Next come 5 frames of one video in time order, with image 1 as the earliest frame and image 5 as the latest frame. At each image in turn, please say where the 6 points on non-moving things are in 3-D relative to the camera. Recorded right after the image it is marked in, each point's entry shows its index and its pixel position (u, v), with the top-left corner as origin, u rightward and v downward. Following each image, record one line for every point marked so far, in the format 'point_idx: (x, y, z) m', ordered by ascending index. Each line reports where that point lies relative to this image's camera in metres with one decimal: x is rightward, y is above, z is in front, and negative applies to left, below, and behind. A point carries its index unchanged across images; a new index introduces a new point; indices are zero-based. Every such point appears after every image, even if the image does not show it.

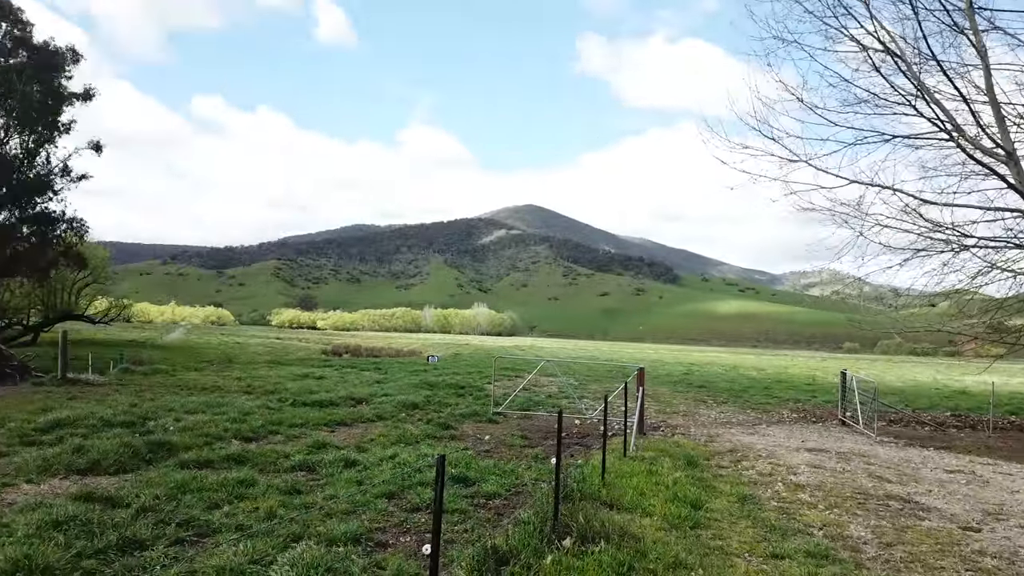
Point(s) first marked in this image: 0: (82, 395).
0: (-12.6, -3.2, +16.6) m
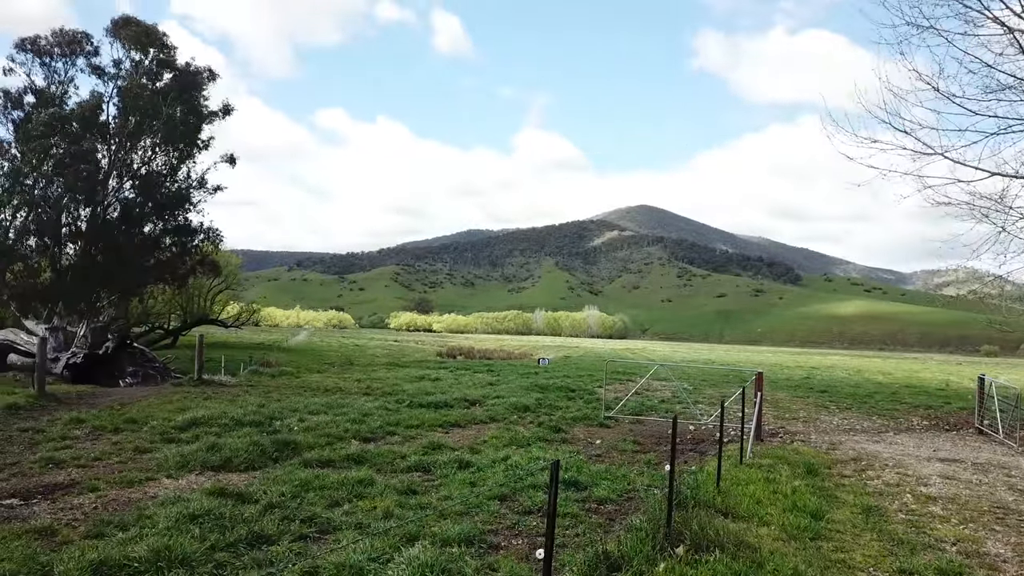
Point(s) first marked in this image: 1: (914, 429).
0: (-9.5, -3.4, +18.8) m
1: (+12.7, -4.4, +18.5) m
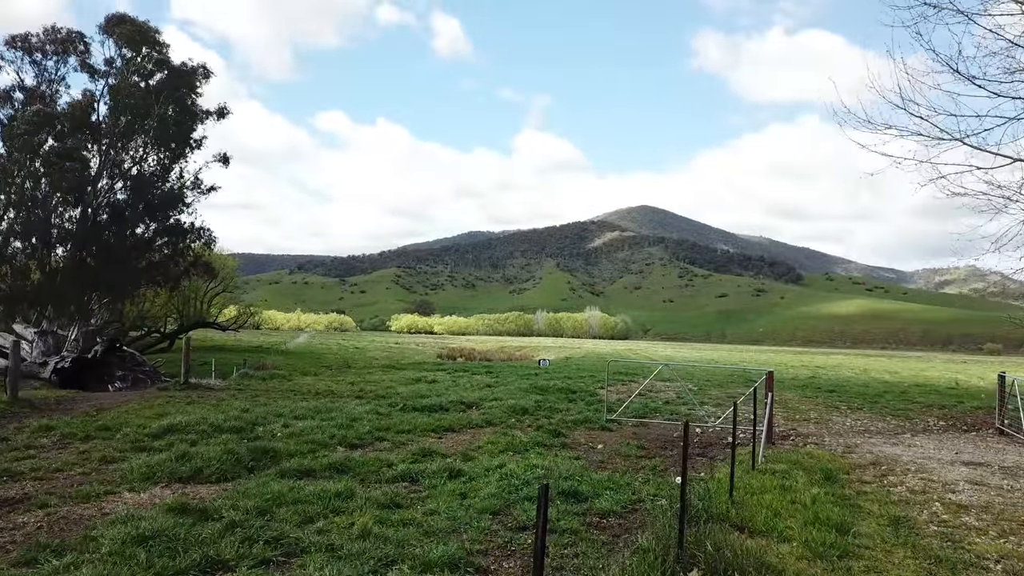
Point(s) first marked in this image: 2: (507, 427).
0: (-9.6, -3.4, +18.0) m
1: (+12.6, -4.3, +17.6) m
2: (-0.2, -3.7, +15.8) m
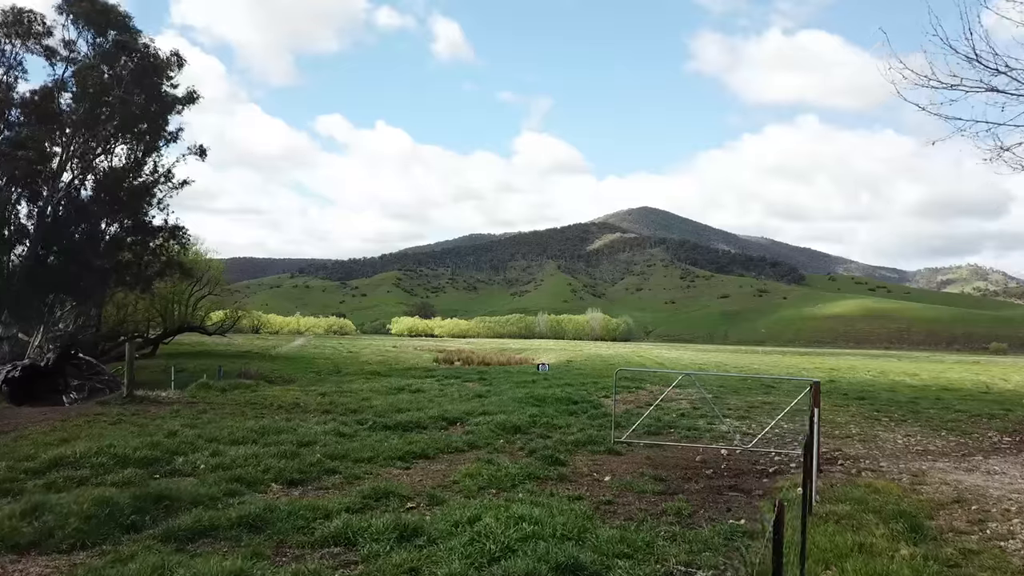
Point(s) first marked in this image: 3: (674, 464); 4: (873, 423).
0: (-9.8, -3.4, +15.2) m
1: (+12.3, -4.0, +14.8) m
2: (-0.5, -3.6, +13.0) m
3: (+3.5, -3.8, +12.6) m
4: (+11.1, -4.2, +18.2) m
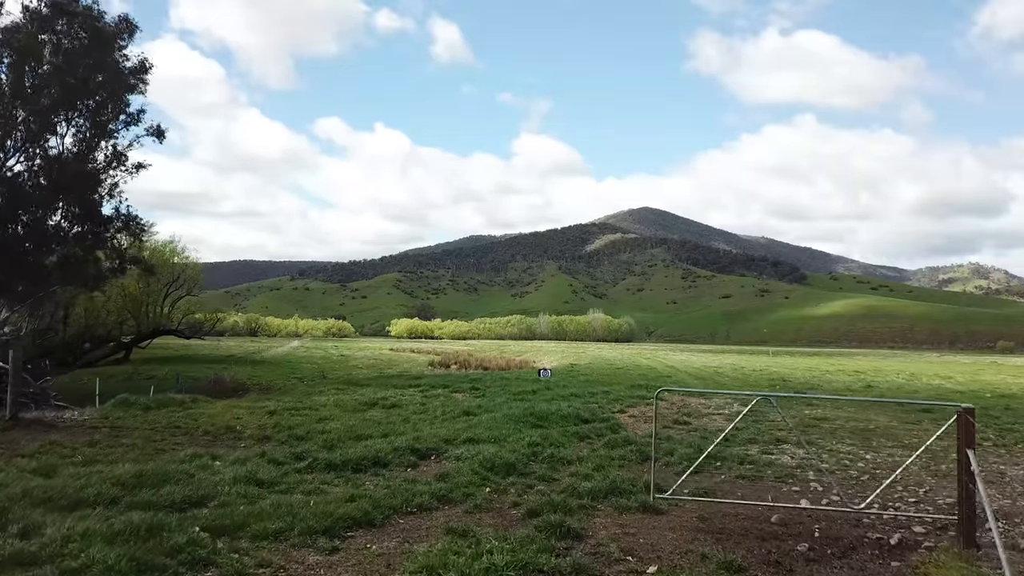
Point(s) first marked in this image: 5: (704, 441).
0: (-10.0, -3.1, +11.0) m
1: (+12.2, -3.7, +10.6) m
2: (-0.6, -3.3, +8.8) m
3: (+3.3, -3.5, +8.4) m
4: (+11.0, -3.9, +14.0) m
5: (+4.7, -3.7, +14.5) m
